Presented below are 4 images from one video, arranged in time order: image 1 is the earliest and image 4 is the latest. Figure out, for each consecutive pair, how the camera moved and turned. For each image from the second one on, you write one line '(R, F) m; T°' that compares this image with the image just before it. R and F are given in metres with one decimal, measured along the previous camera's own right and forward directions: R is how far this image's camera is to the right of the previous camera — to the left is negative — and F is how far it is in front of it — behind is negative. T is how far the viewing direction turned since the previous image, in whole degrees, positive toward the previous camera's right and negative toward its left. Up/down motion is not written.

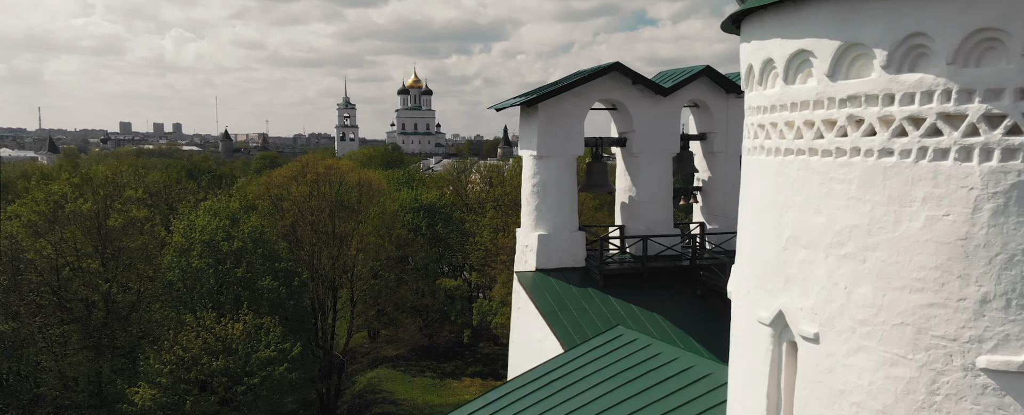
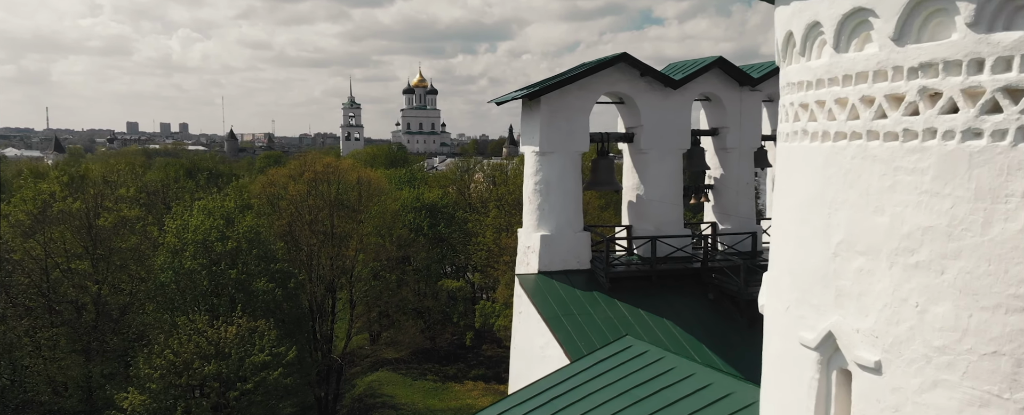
(+0.1, +0.6) m; 0°
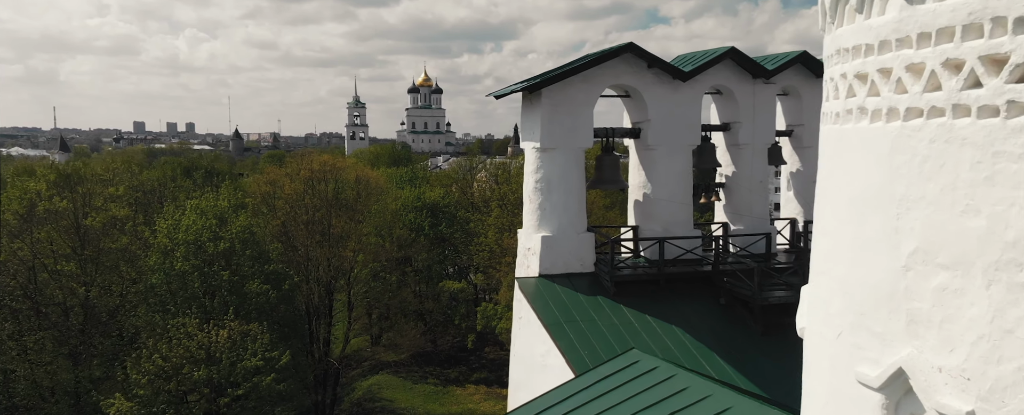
(+0.1, +0.6) m; 0°
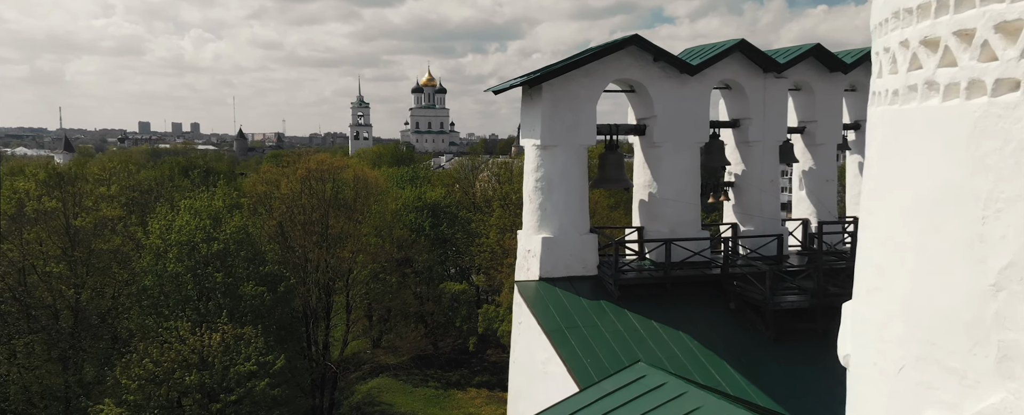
(+0.1, +0.5) m; 0°
